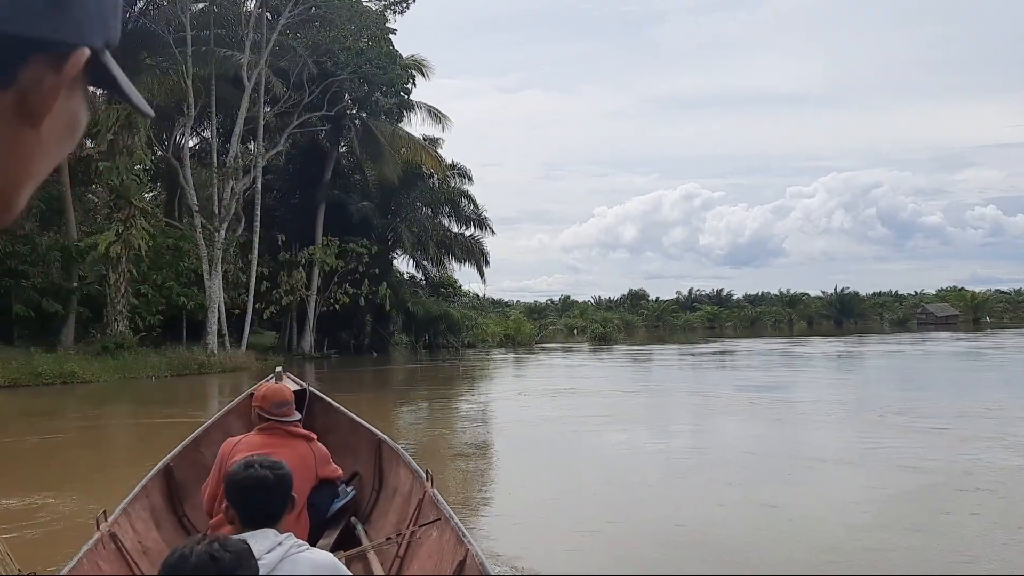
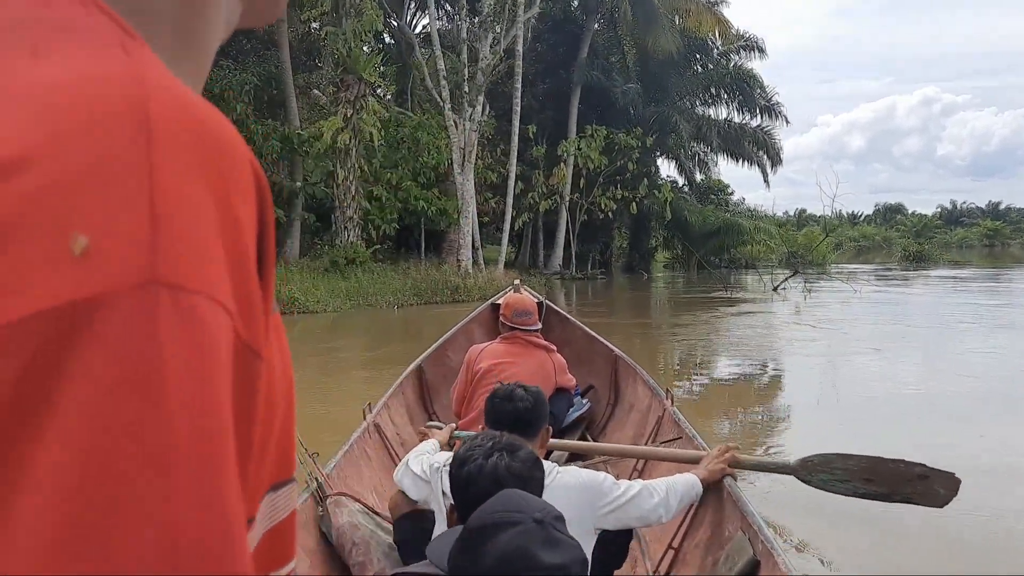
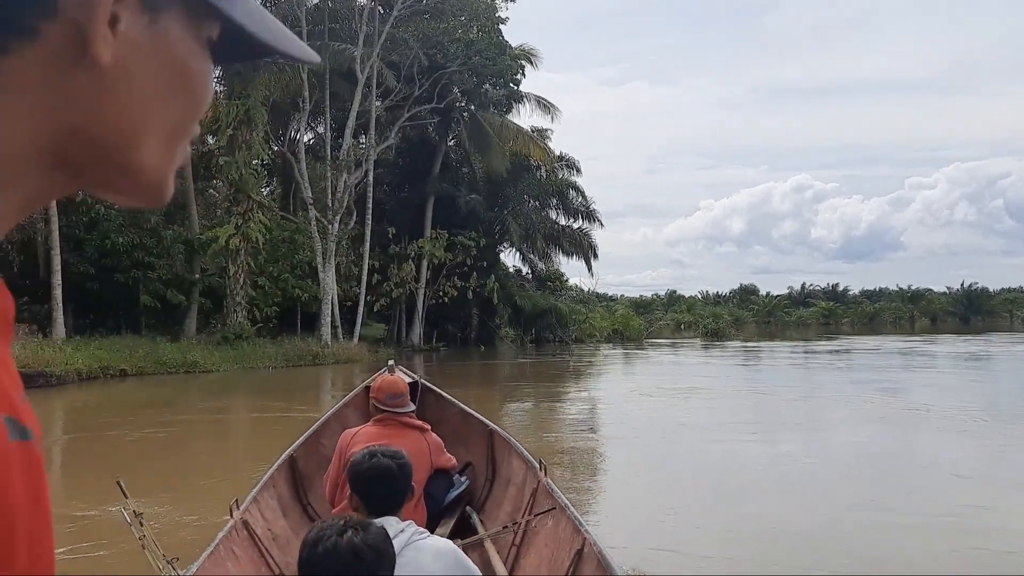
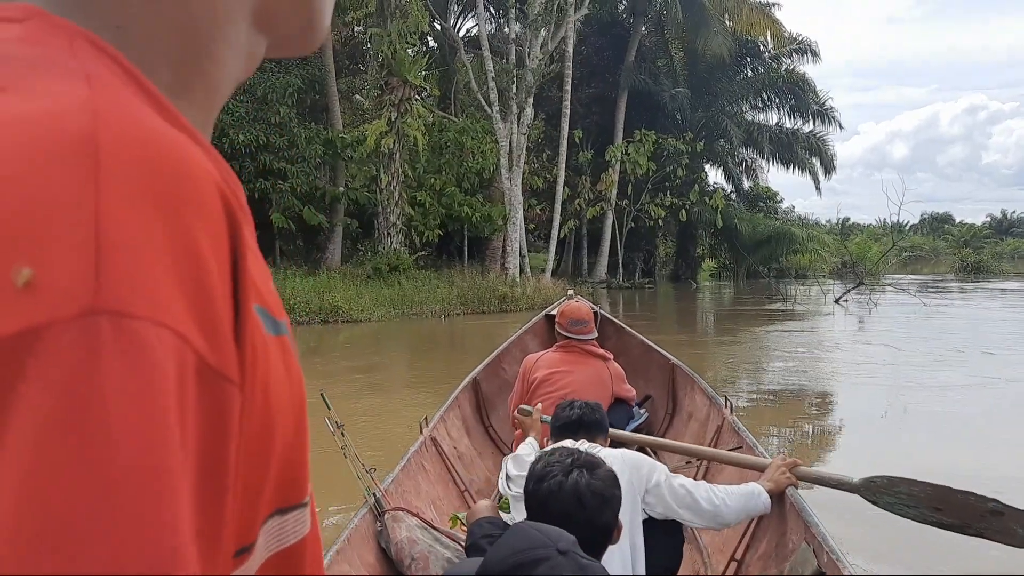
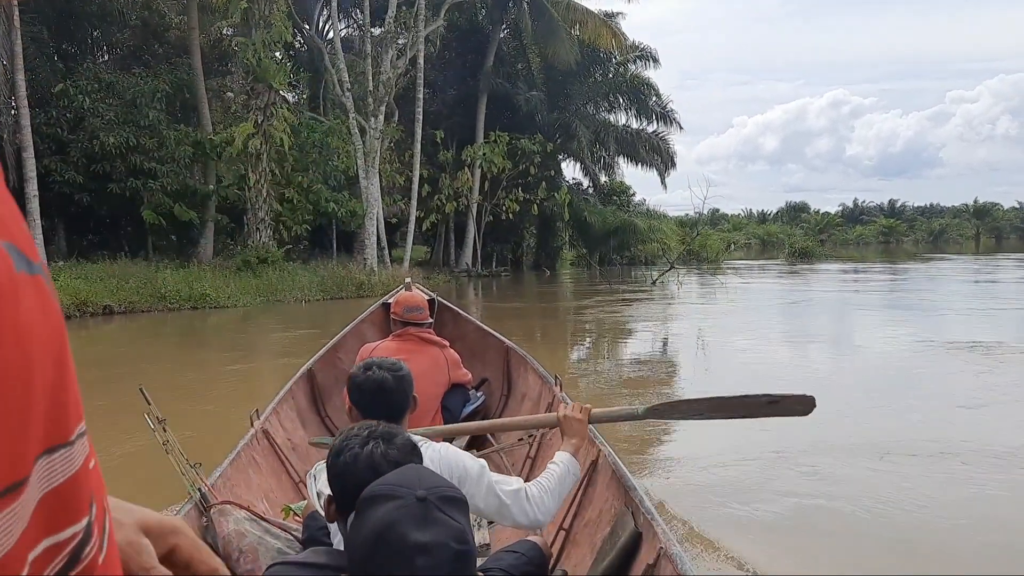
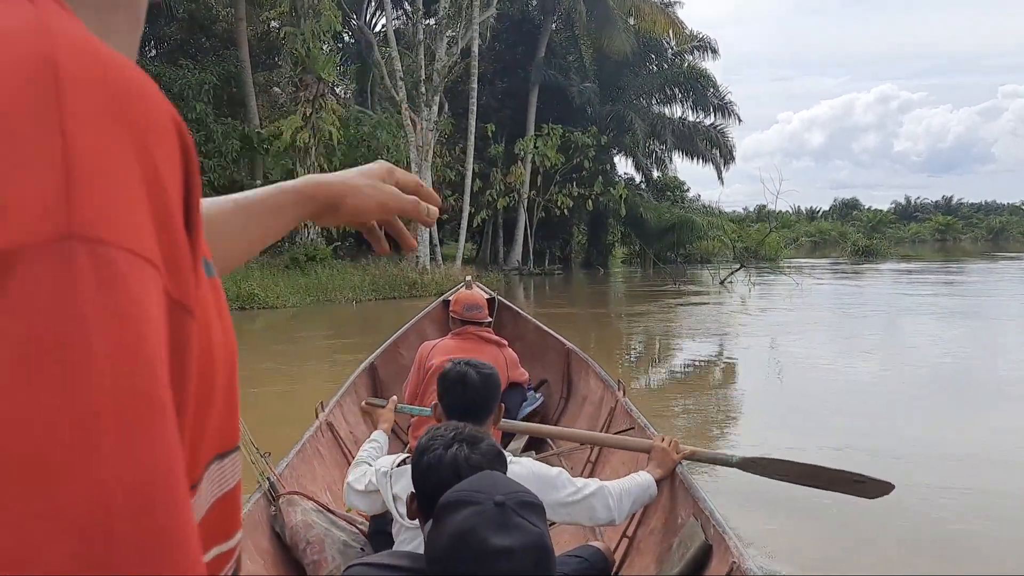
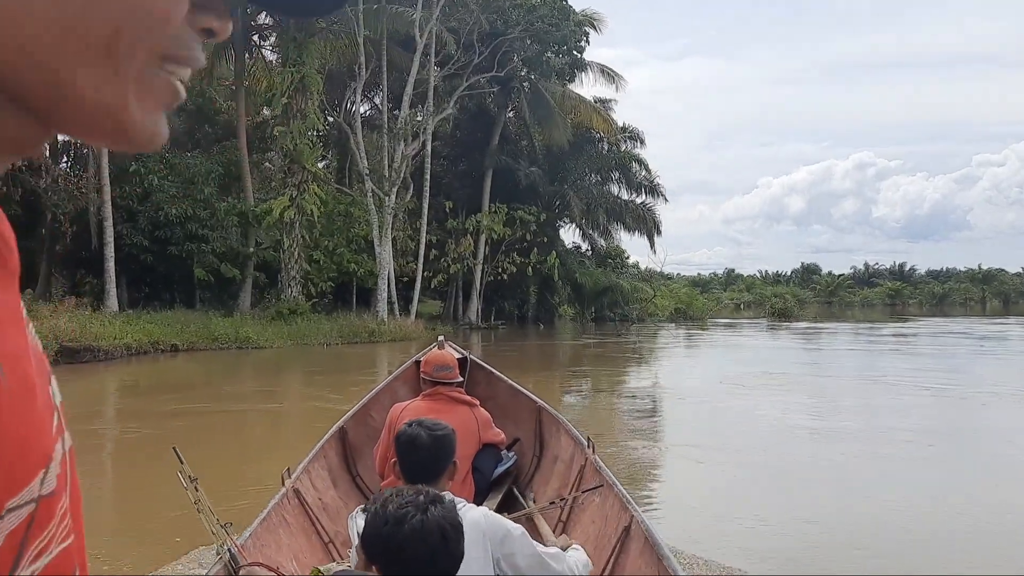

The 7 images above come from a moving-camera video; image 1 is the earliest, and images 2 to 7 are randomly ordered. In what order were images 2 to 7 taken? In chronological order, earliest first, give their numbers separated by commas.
3, 7, 5, 6, 2, 4
